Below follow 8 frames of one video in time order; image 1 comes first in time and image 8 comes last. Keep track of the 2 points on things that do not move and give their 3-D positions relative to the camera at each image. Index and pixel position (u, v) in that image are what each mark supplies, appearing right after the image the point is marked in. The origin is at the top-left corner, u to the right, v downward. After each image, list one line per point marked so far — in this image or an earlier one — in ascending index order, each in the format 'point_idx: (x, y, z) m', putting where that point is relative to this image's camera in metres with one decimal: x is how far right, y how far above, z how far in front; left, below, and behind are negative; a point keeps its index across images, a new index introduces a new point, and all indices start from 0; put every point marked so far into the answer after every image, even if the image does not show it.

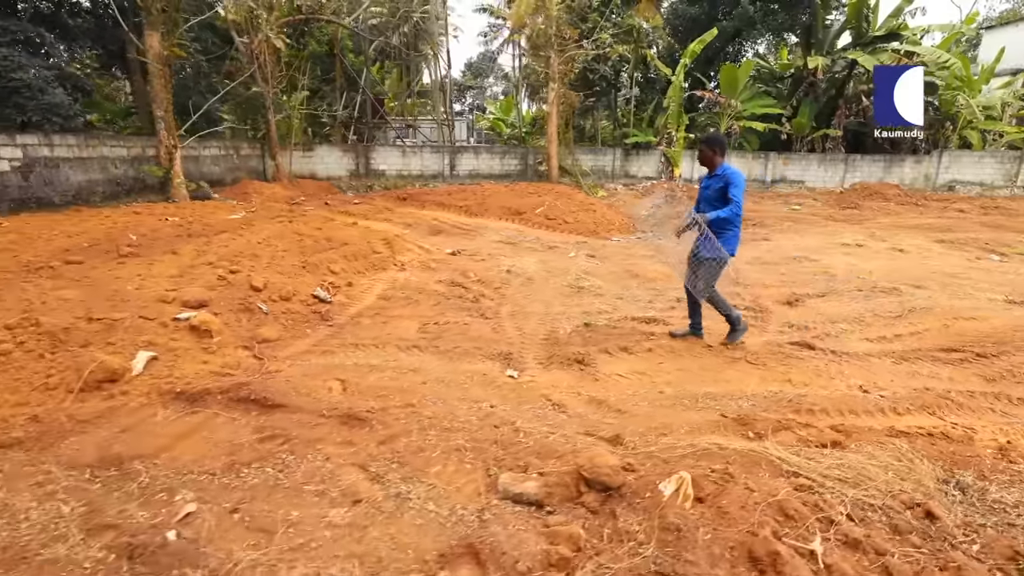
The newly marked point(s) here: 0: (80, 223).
0: (-6.2, +0.9, +7.0) m
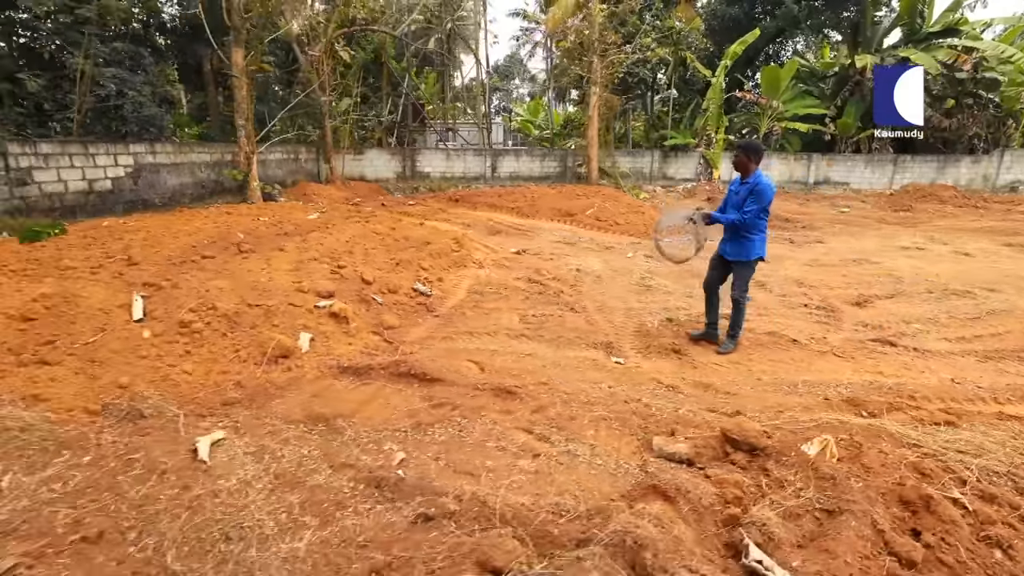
0: (-5.2, +1.0, +7.6) m
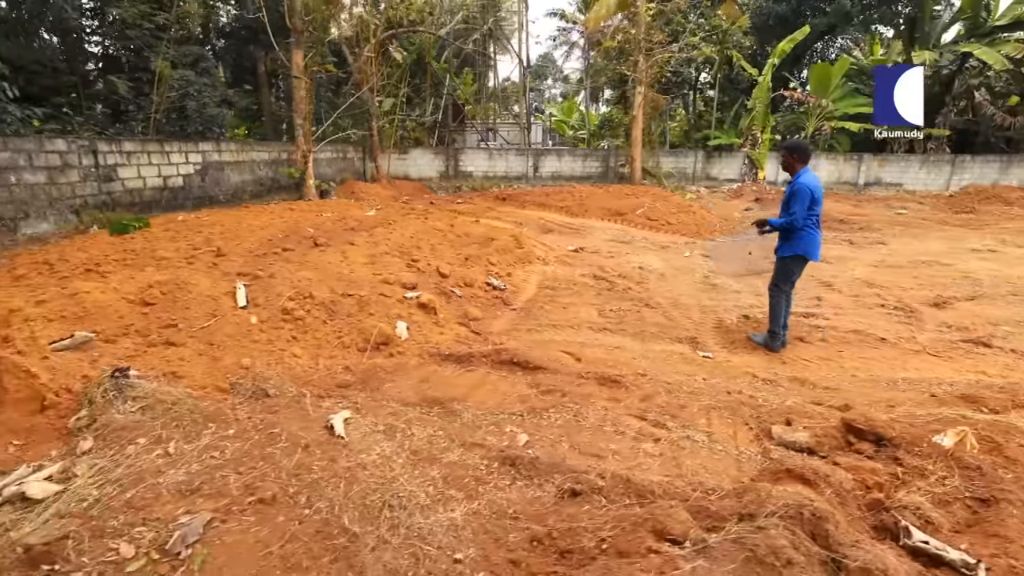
0: (-4.2, +1.2, +7.9) m
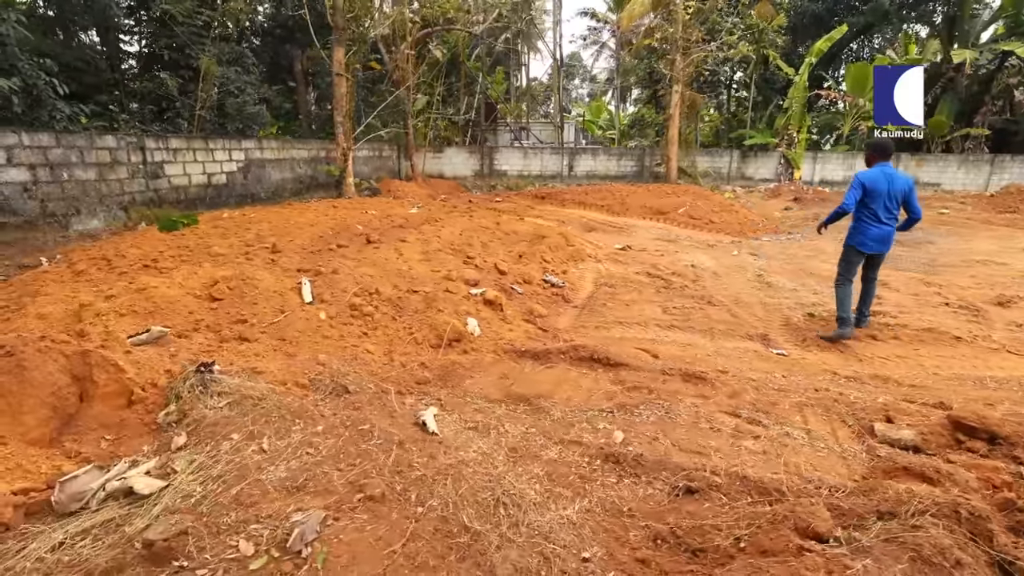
0: (-3.5, +1.2, +8.1) m
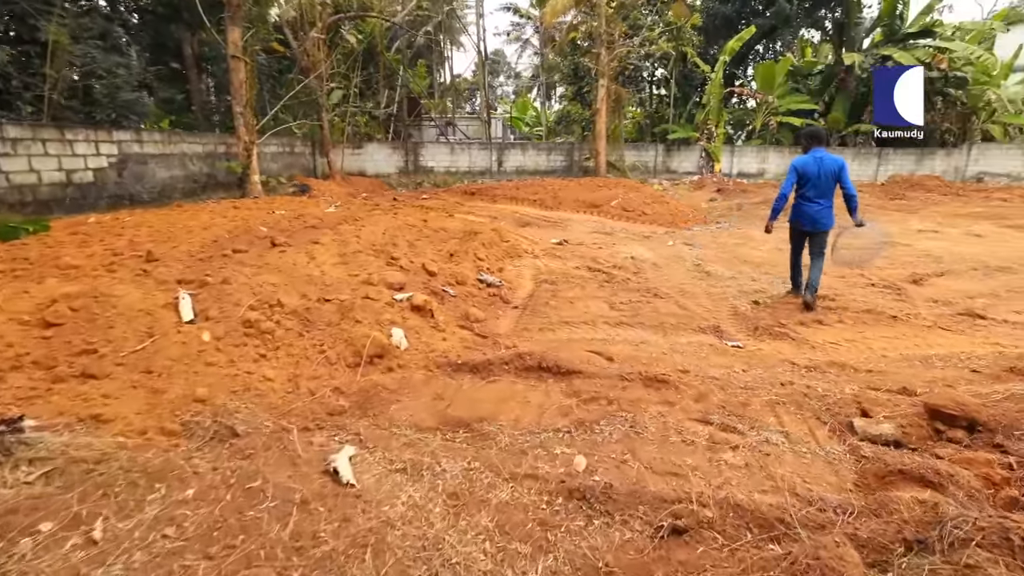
0: (-4.6, +1.0, +7.0) m
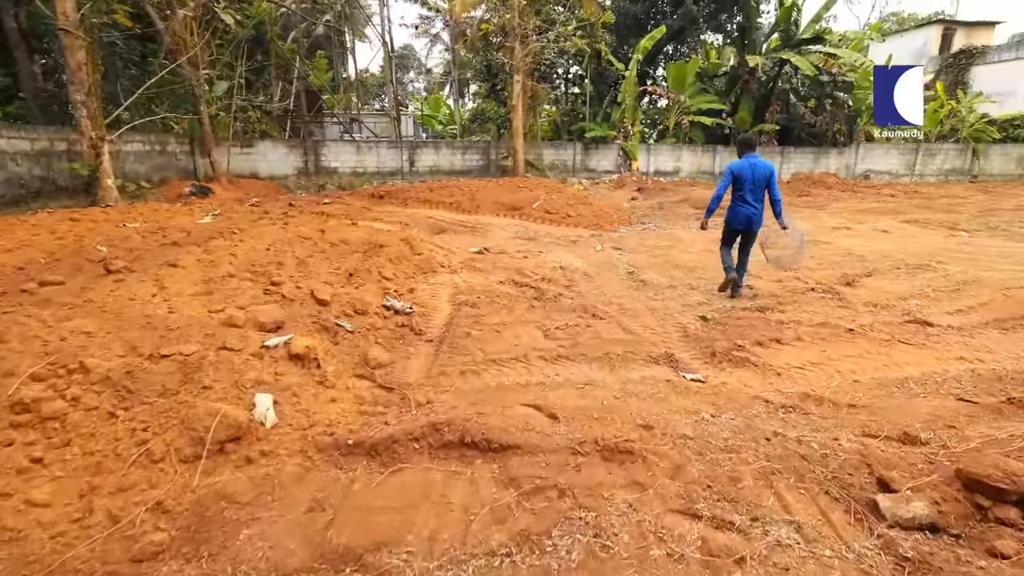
0: (-5.6, +0.5, +5.3) m
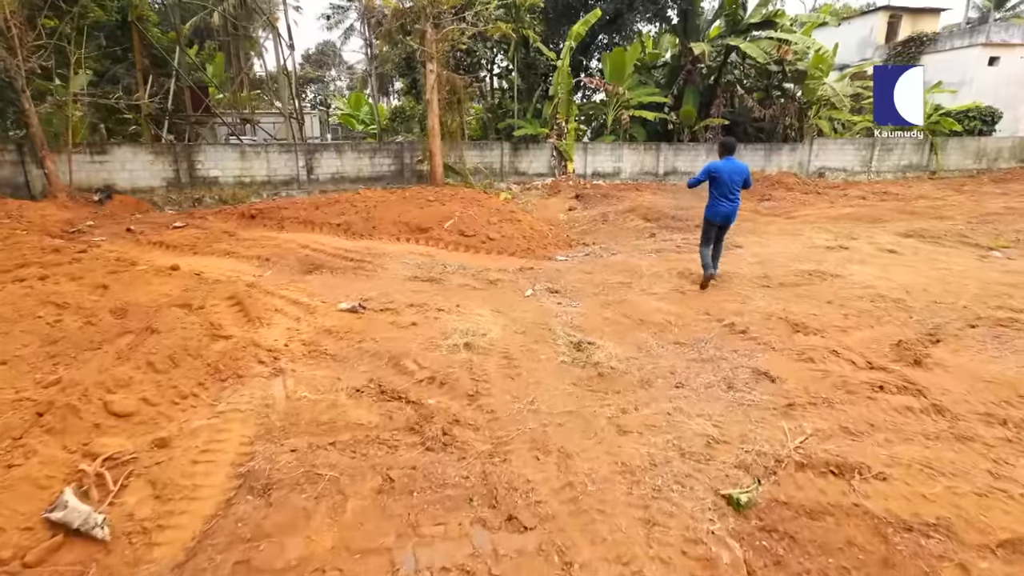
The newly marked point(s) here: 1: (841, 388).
0: (-6.4, -0.4, +2.6) m
1: (+2.1, -0.7, +3.1) m
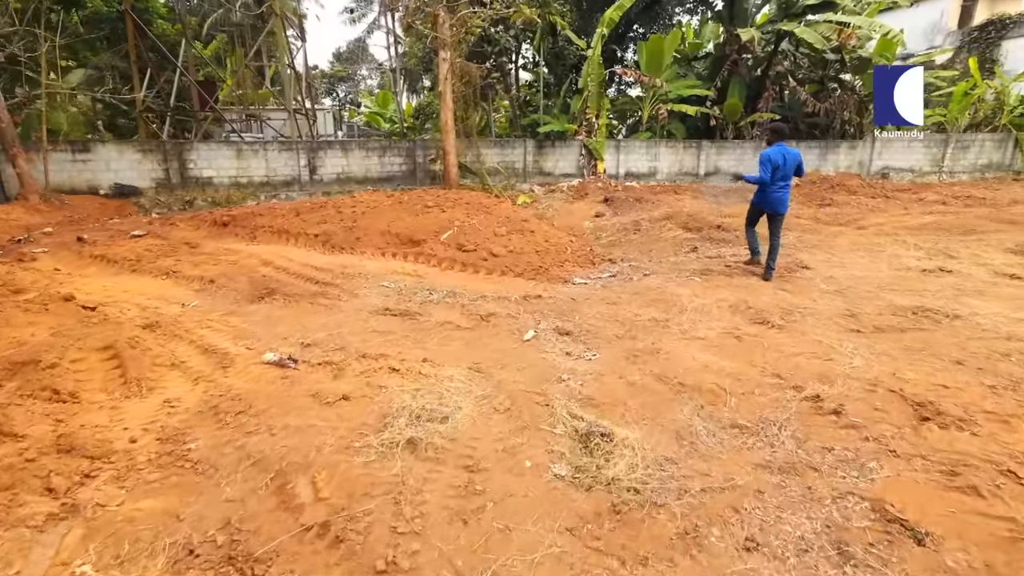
0: (-6.6, -0.6, +1.7) m
1: (+1.9, -1.1, +1.6) m
